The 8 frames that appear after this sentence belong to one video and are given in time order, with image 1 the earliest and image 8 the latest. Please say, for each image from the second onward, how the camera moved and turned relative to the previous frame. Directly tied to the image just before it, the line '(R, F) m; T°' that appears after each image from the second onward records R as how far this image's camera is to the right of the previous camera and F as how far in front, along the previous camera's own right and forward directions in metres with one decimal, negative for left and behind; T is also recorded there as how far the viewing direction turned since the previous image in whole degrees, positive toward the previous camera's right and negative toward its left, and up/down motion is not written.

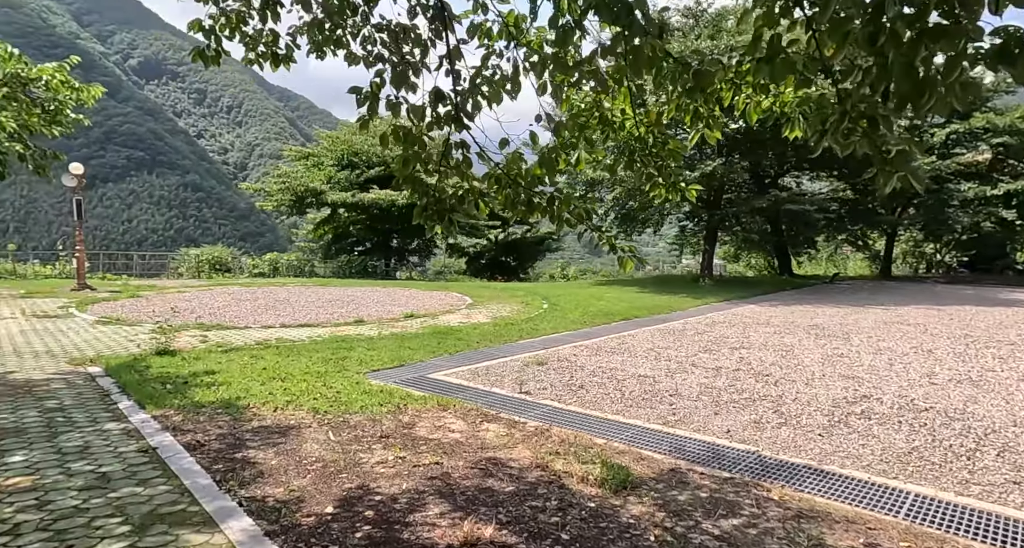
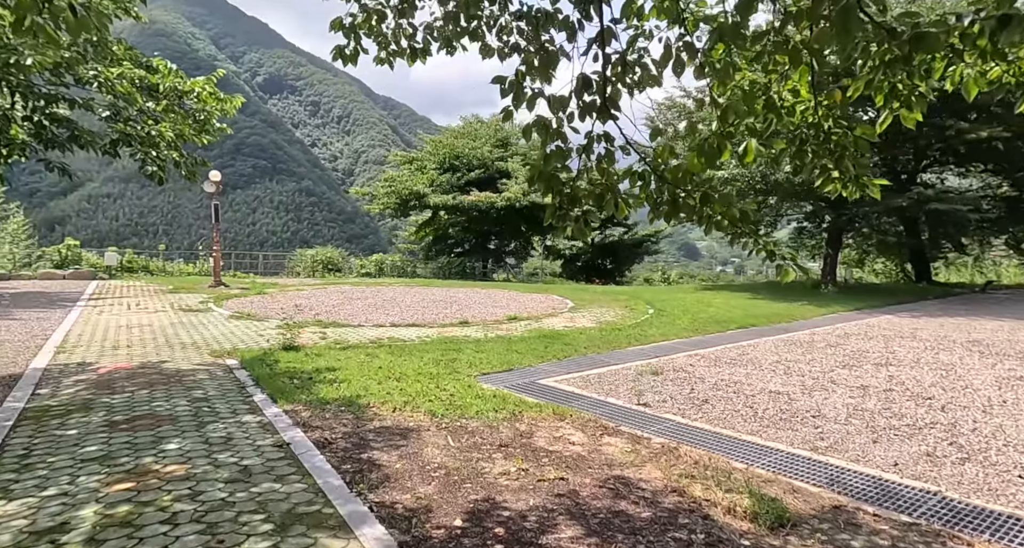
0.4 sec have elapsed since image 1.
(-0.2, +0.2) m; -10°
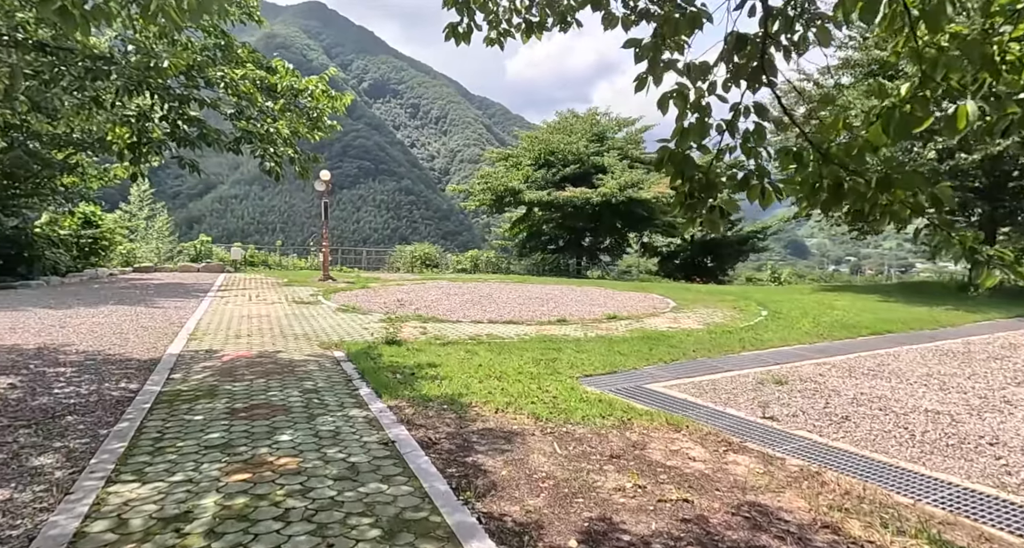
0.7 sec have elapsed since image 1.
(-0.1, +0.2) m; -10°
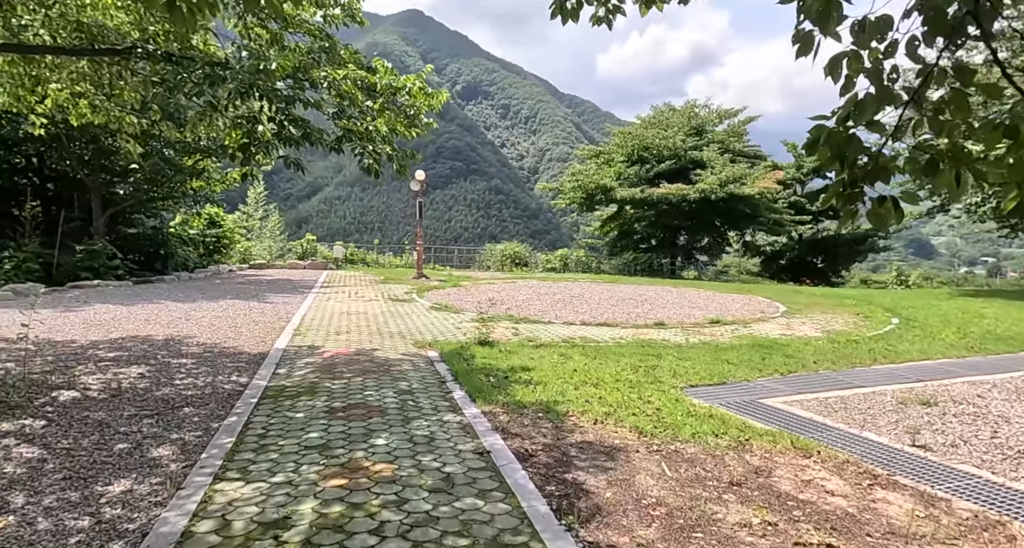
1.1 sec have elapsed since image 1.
(-0.1, +0.2) m; -9°
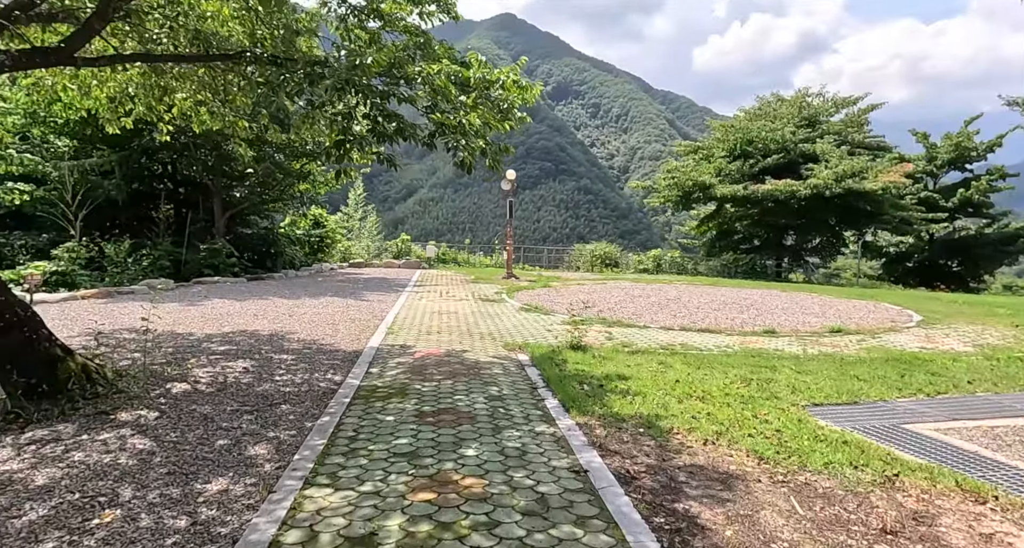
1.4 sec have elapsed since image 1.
(-0.1, +0.2) m; -9°
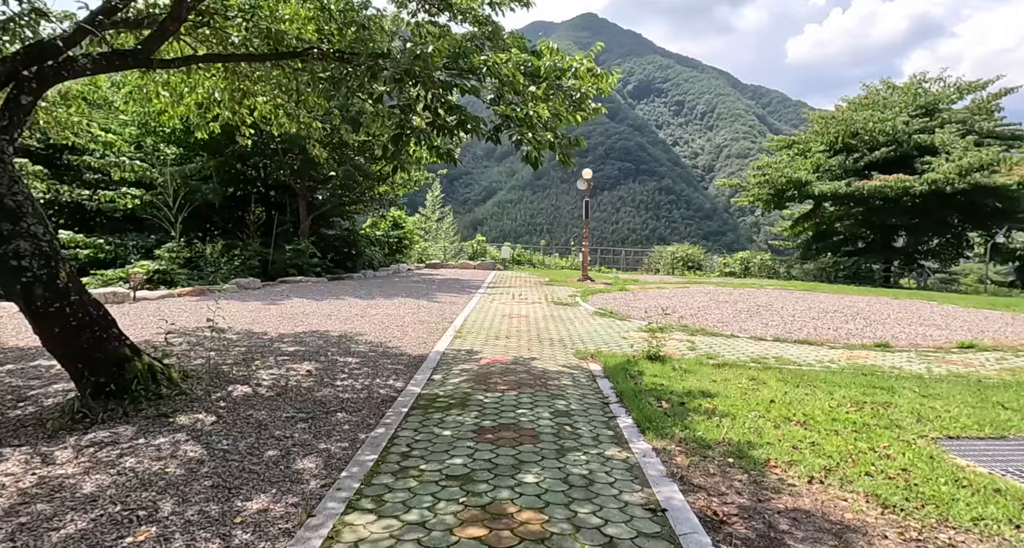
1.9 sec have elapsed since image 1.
(0.0, +0.3) m; -8°
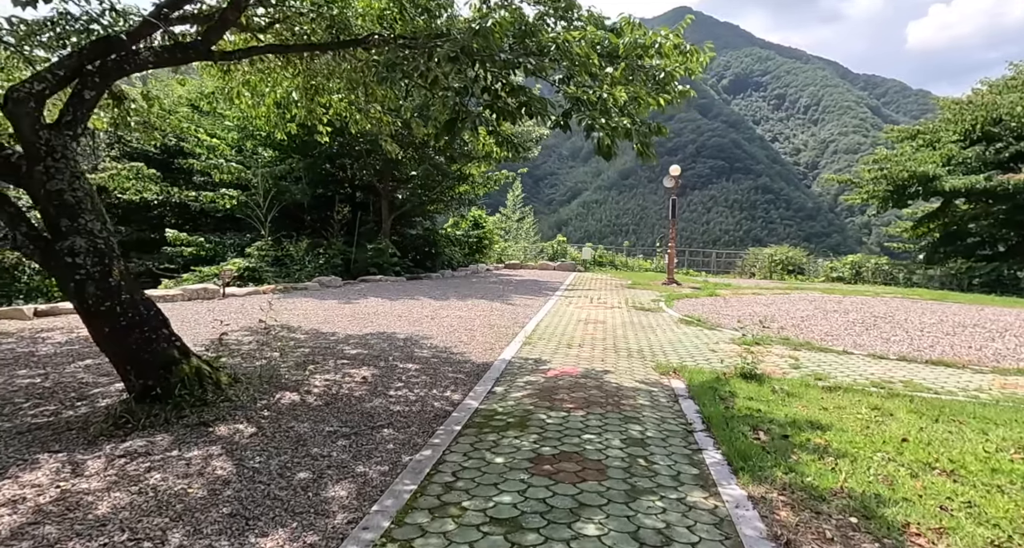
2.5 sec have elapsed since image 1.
(+0.1, +0.4) m; -9°
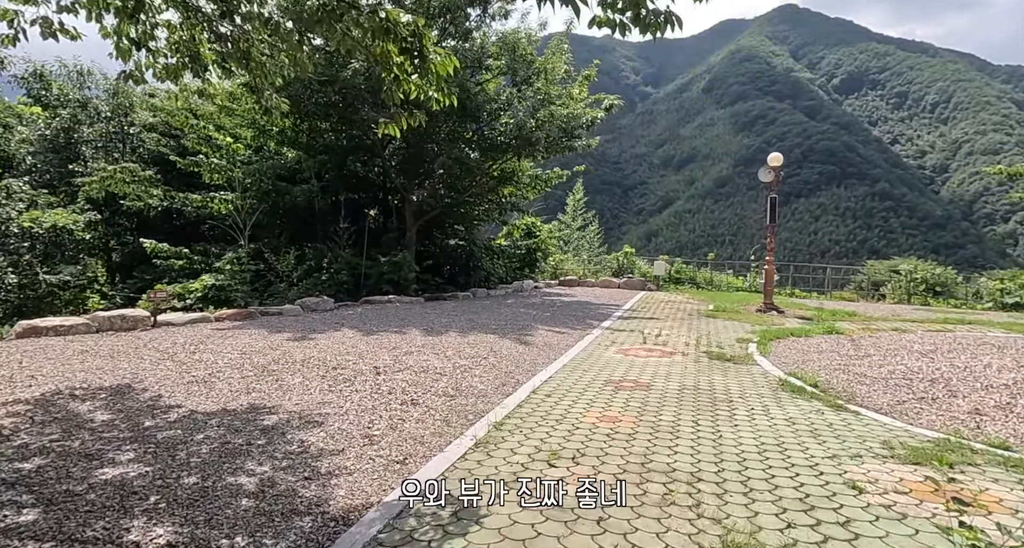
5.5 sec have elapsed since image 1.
(+0.8, +2.6) m; -9°
